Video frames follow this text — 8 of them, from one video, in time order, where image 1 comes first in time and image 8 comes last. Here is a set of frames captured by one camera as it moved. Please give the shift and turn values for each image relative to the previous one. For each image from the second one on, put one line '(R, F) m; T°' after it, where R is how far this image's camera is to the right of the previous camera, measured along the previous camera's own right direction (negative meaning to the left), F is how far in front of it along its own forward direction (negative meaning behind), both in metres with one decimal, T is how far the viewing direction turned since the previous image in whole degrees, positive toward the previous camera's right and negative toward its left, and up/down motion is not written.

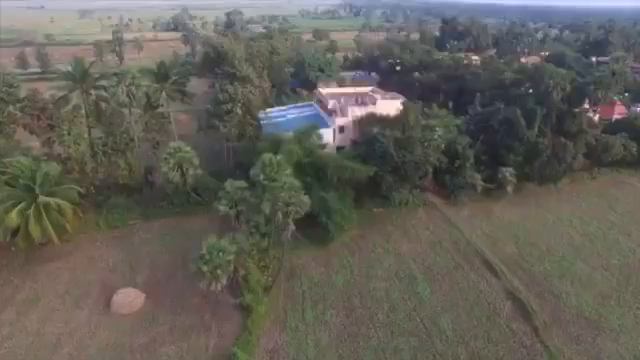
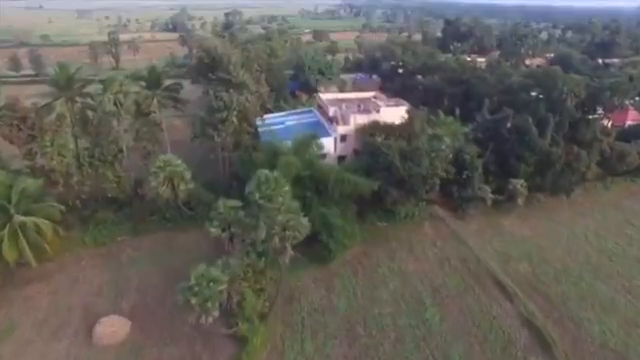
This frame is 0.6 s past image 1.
(0.0, +1.8) m; 0°
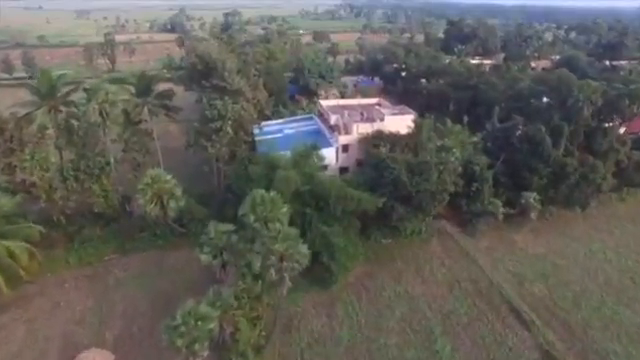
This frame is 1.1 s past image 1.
(0.0, +1.8) m; 0°
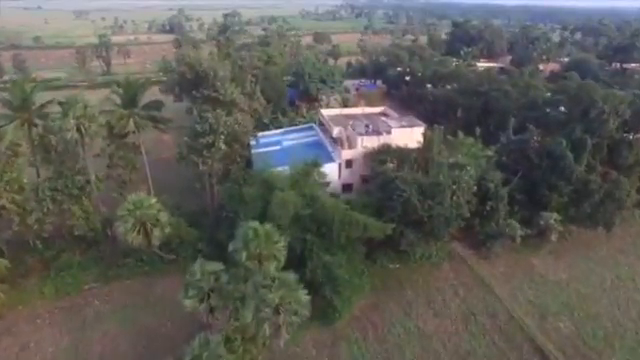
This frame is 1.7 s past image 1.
(0.0, +2.4) m; 0°
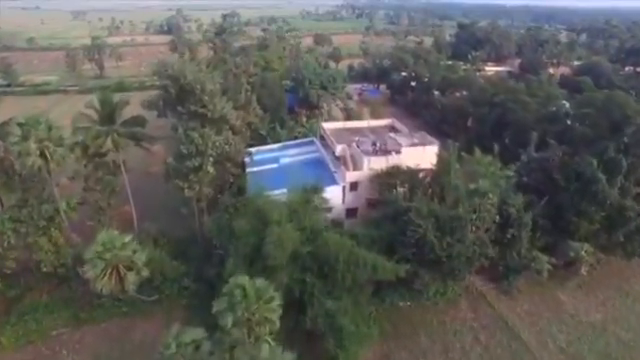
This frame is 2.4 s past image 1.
(-0.1, +3.0) m; 0°
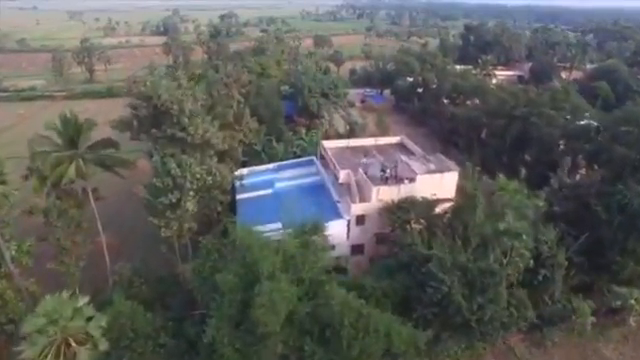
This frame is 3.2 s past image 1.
(0.0, +3.6) m; 0°
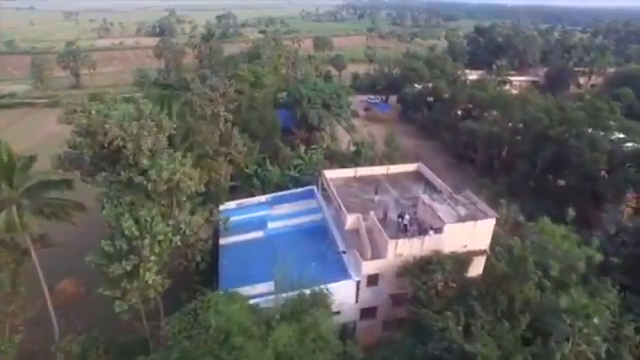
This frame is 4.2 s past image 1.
(0.0, +4.5) m; 0°
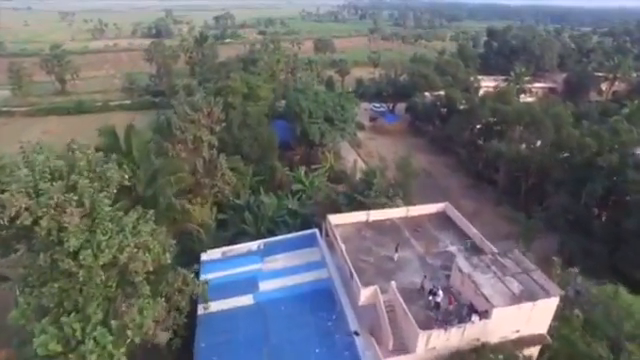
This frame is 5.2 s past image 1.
(-0.1, +4.4) m; 0°
